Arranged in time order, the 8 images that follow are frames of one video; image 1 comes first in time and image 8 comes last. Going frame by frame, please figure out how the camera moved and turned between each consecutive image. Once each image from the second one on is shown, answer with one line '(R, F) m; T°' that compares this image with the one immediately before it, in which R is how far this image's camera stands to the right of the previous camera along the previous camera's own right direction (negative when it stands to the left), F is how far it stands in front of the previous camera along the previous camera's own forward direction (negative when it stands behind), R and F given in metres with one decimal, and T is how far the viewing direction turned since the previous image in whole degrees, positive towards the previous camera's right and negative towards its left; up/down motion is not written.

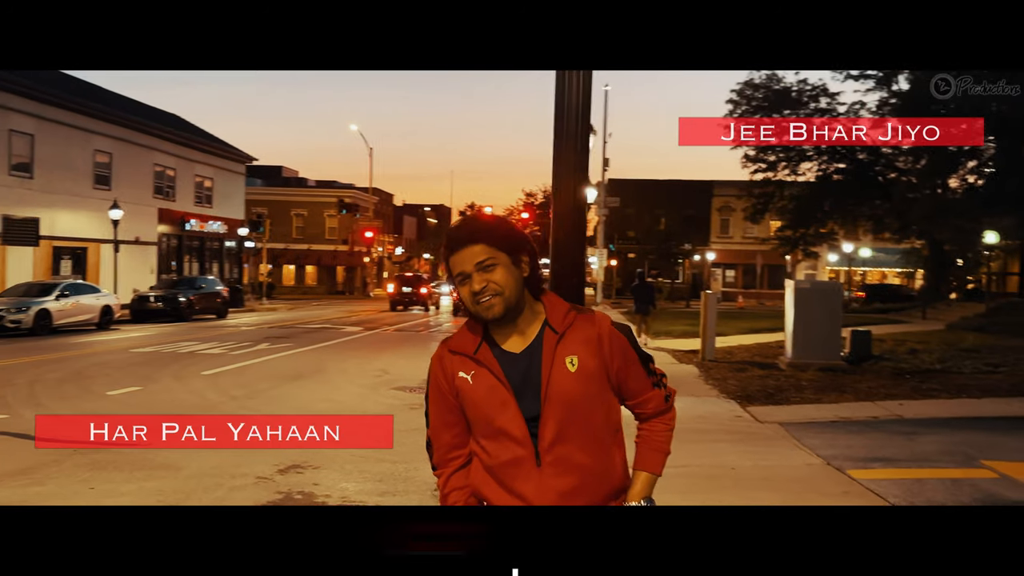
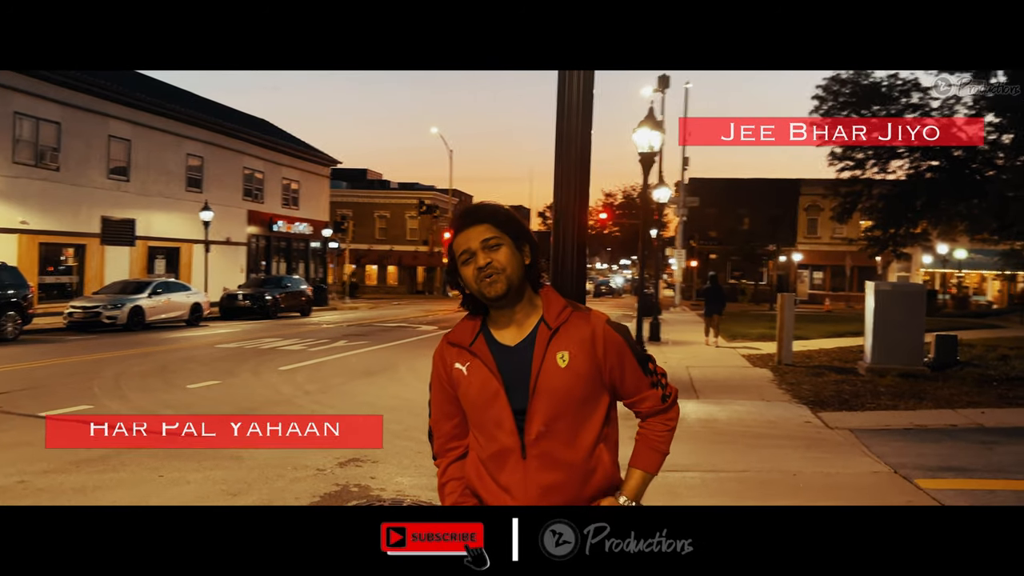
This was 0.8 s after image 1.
(+0.2, 0.0) m; -6°
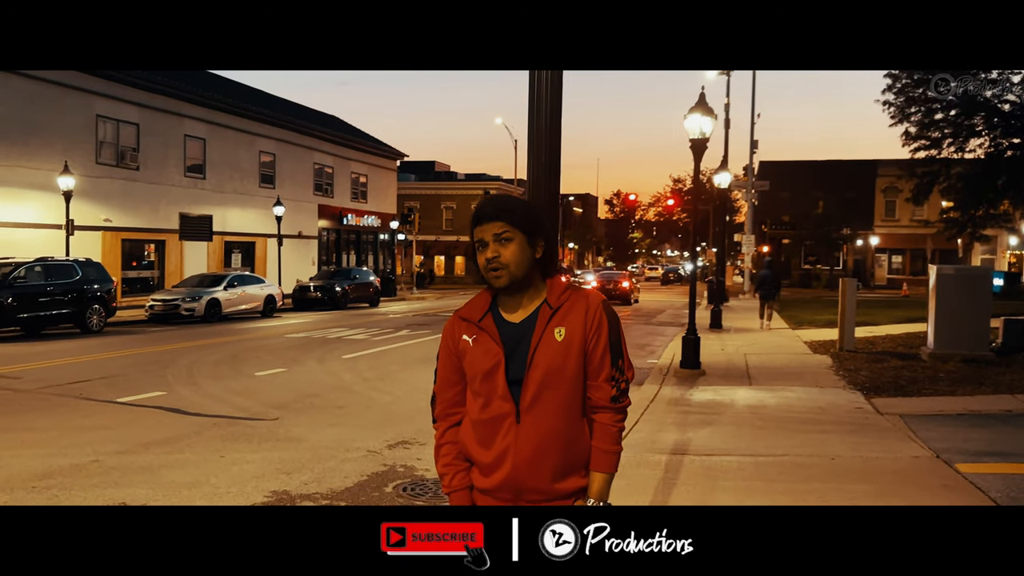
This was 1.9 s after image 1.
(+0.3, -0.2) m; -5°
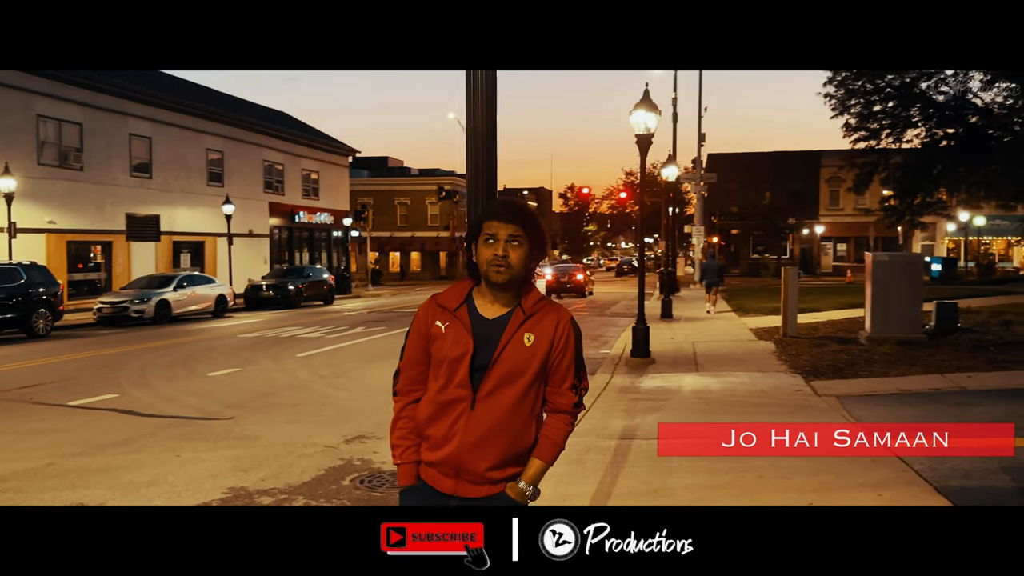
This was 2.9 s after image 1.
(0.0, -0.2) m; +3°
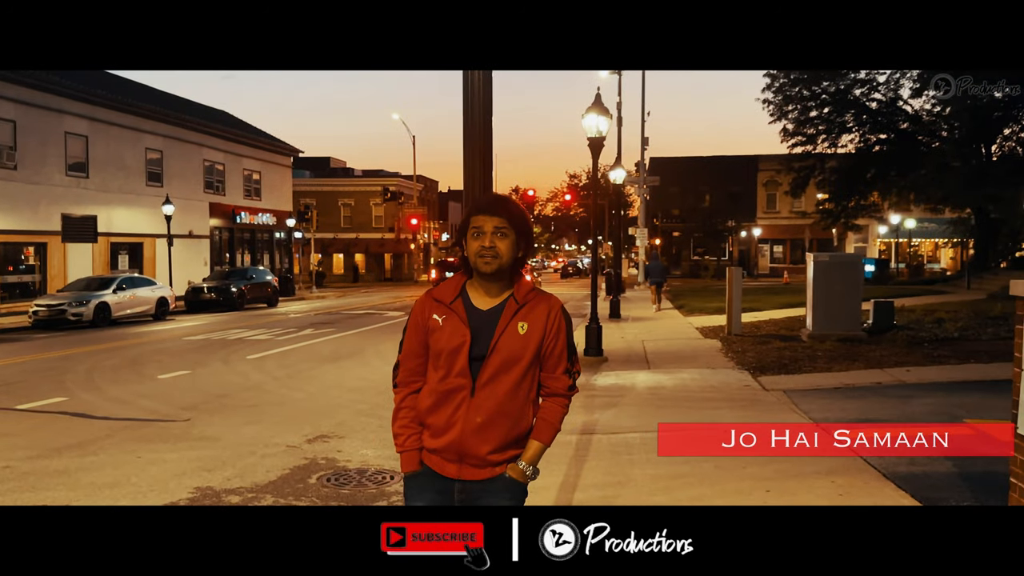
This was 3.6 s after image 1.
(-0.2, -0.1) m; +4°
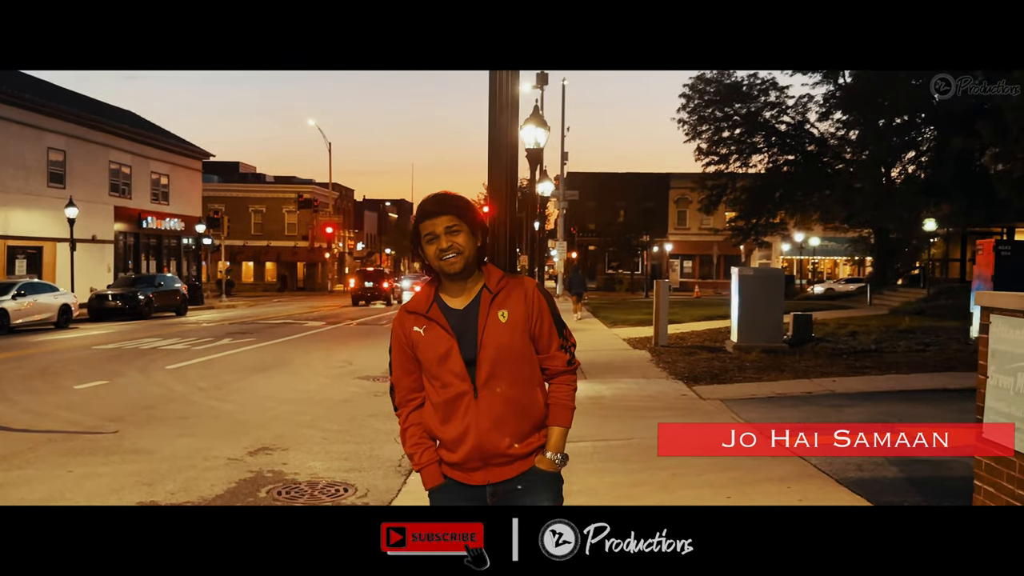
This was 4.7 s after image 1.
(-0.4, +0.1) m; +6°
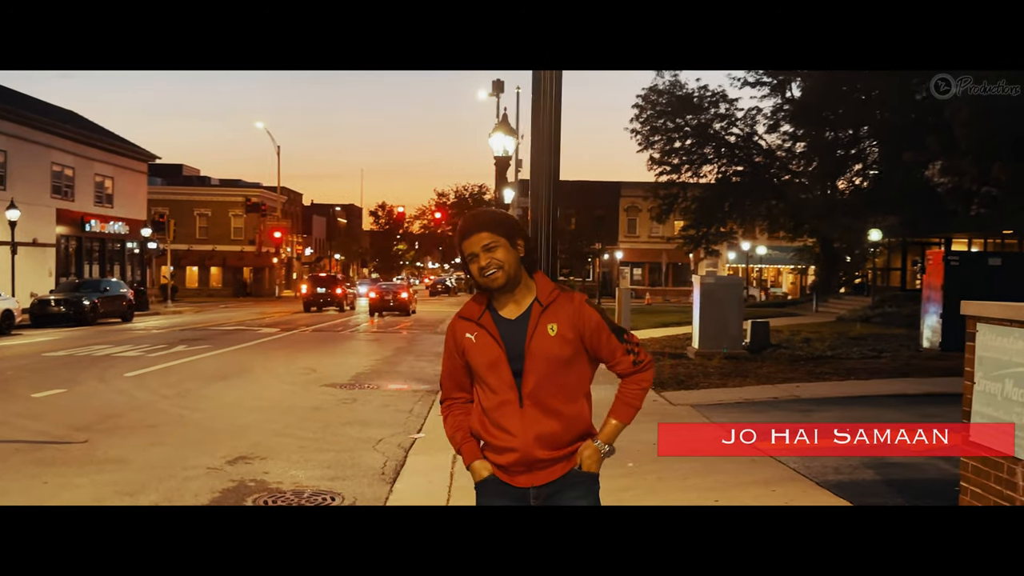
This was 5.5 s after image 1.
(-0.3, -0.1) m; +4°
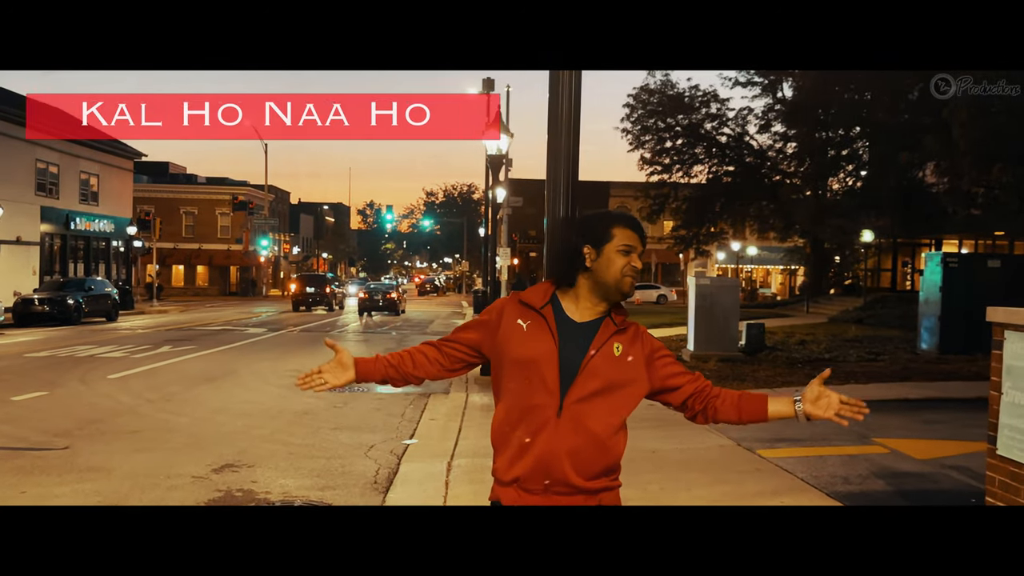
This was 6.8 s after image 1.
(-0.1, +0.2) m; +1°
